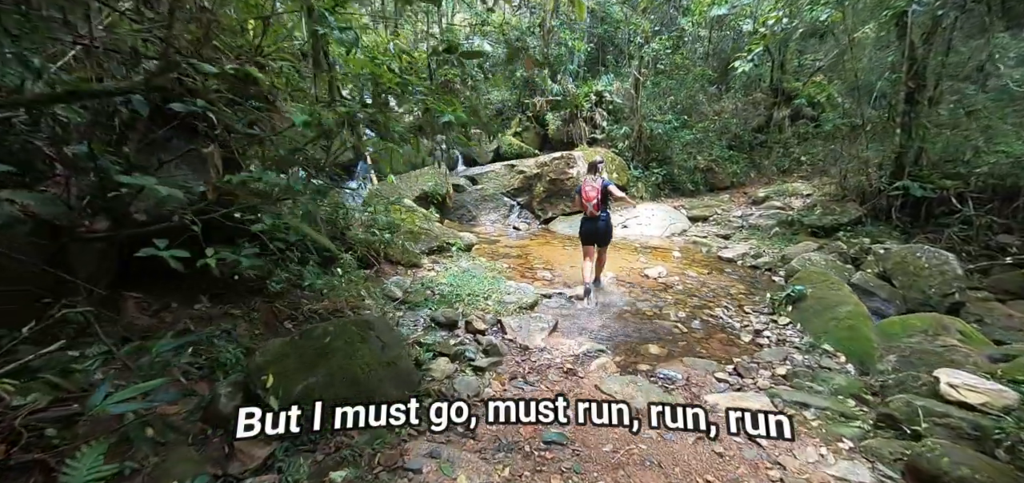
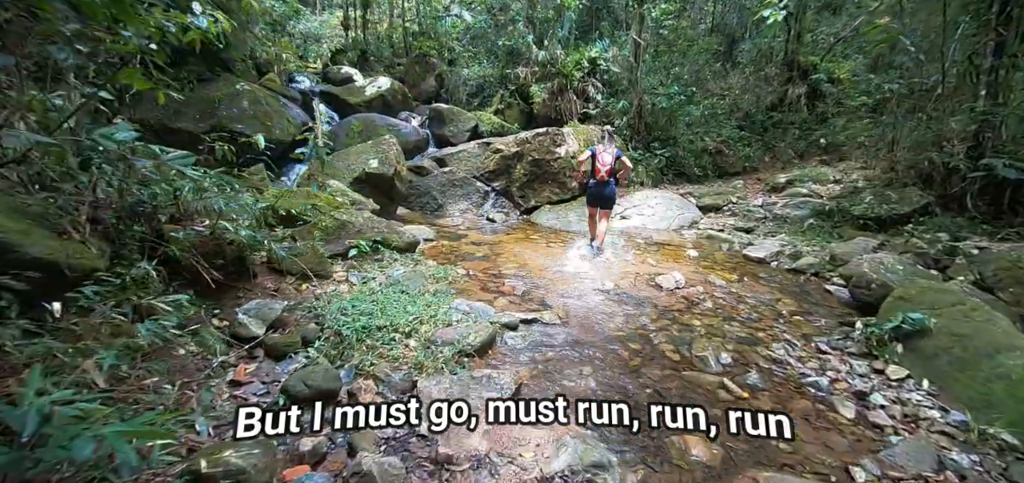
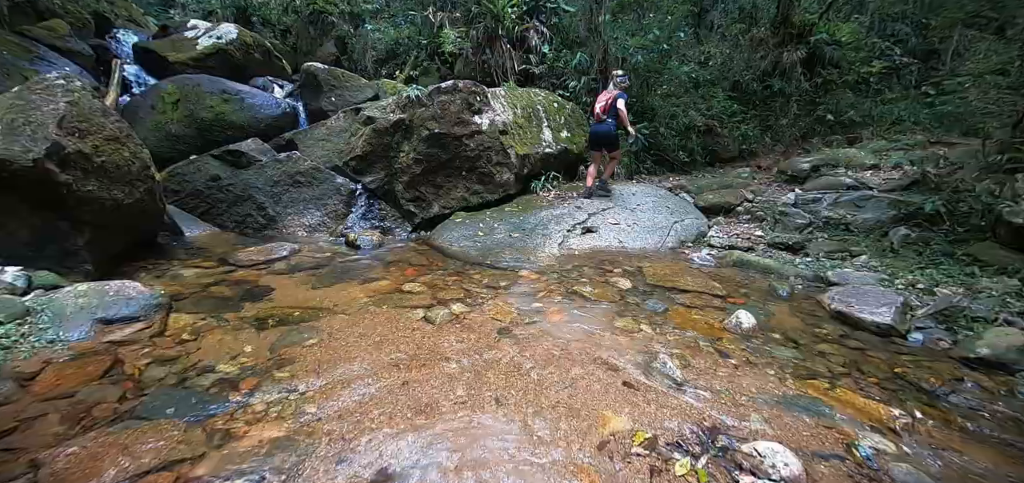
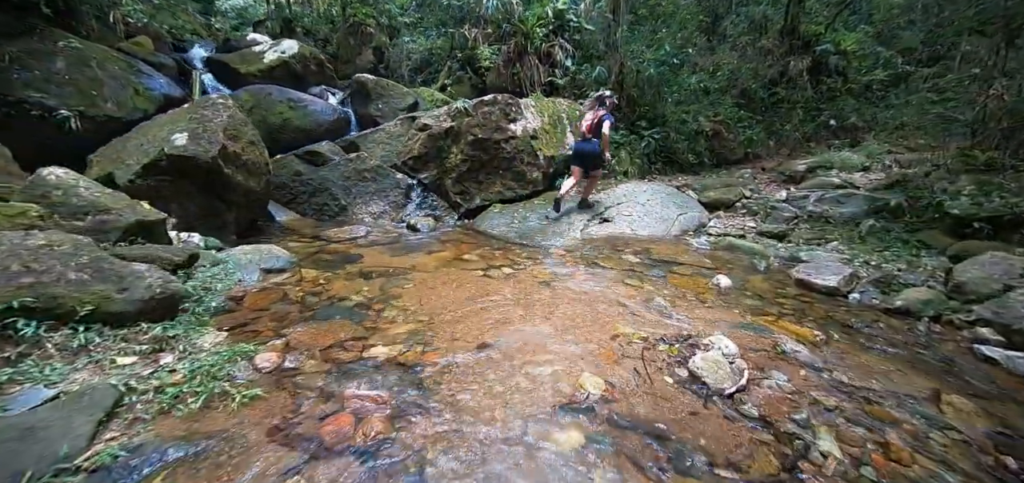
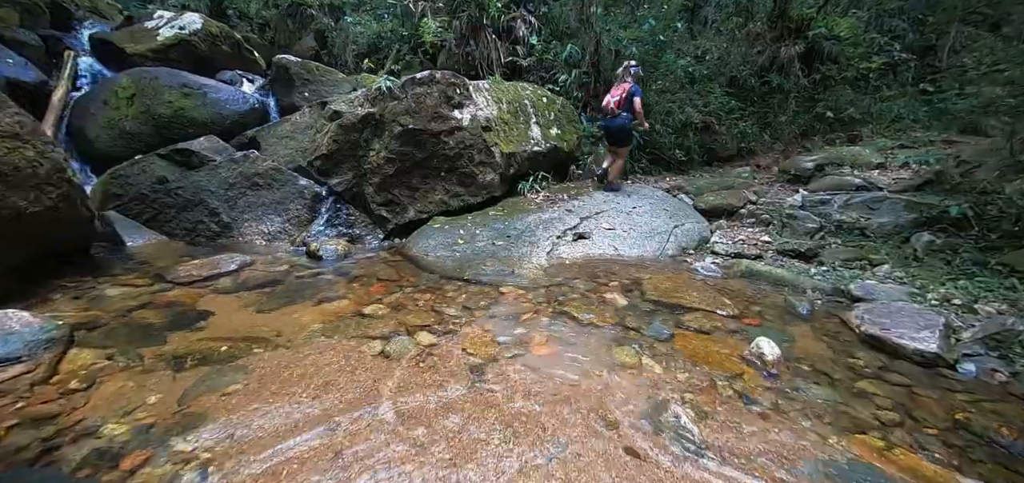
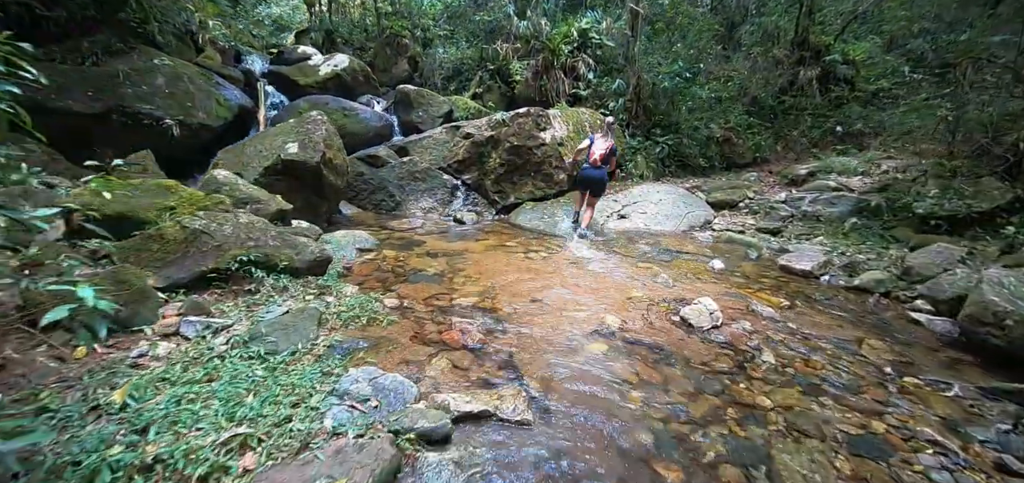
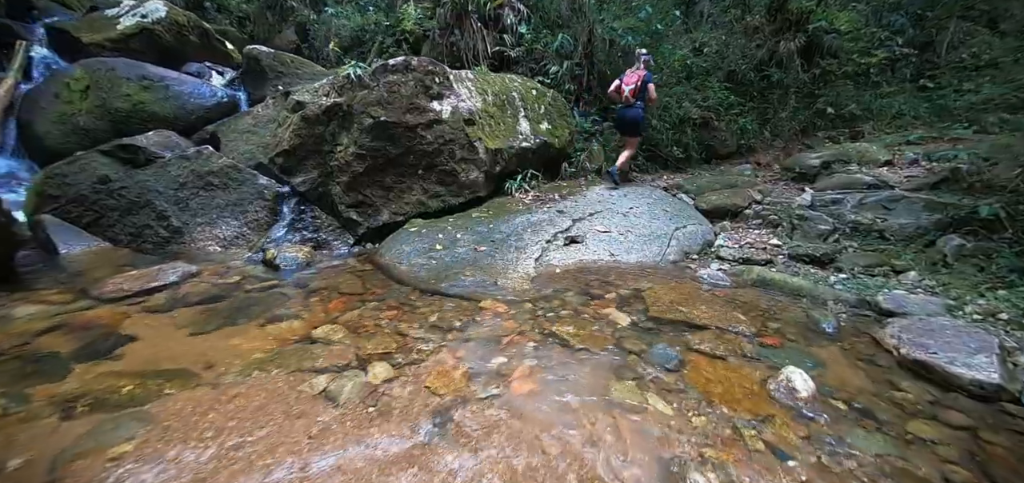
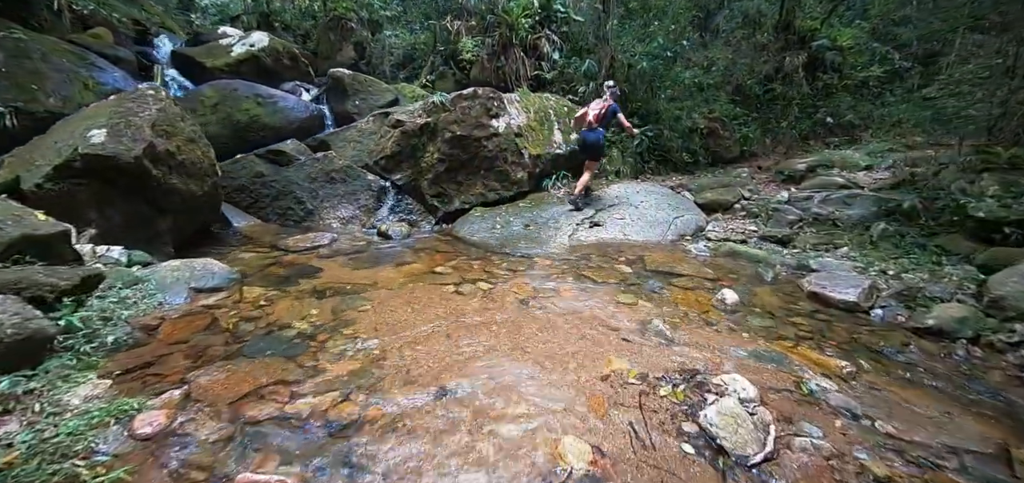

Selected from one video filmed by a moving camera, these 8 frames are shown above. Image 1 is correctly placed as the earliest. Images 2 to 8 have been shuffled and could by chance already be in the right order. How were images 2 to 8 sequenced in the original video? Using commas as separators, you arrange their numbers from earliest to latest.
2, 6, 4, 8, 3, 5, 7
